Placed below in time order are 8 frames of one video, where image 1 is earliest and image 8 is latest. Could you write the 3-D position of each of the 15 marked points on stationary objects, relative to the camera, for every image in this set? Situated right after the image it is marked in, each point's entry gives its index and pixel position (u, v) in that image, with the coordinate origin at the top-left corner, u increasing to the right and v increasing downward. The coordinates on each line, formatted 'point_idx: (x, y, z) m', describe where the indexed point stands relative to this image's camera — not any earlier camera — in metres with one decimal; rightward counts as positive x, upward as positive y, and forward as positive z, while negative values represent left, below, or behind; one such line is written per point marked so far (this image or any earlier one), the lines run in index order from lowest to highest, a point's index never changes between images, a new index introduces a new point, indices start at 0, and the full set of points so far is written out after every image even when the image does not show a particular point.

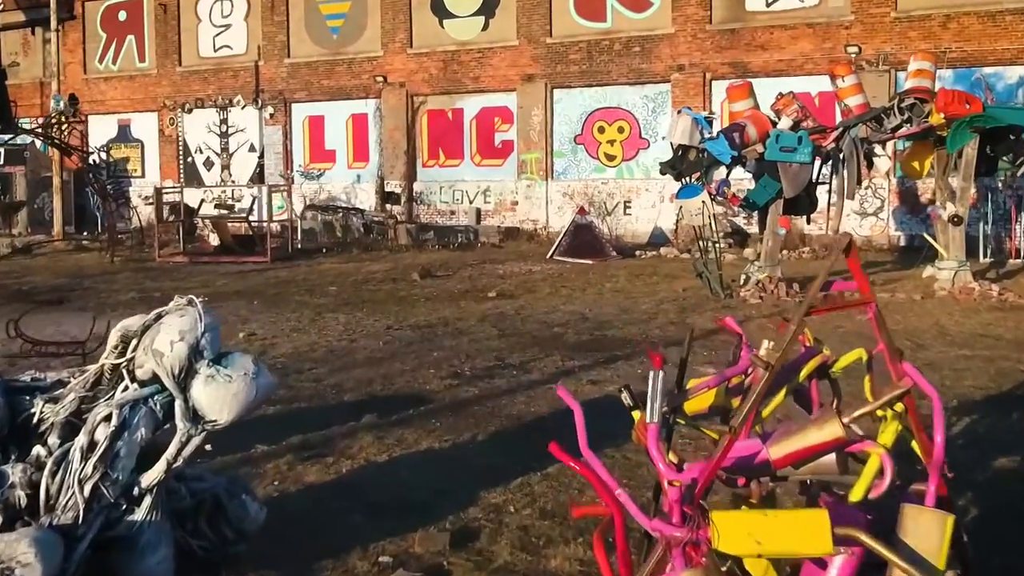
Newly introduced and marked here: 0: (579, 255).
0: (+0.9, +0.5, +17.9) m
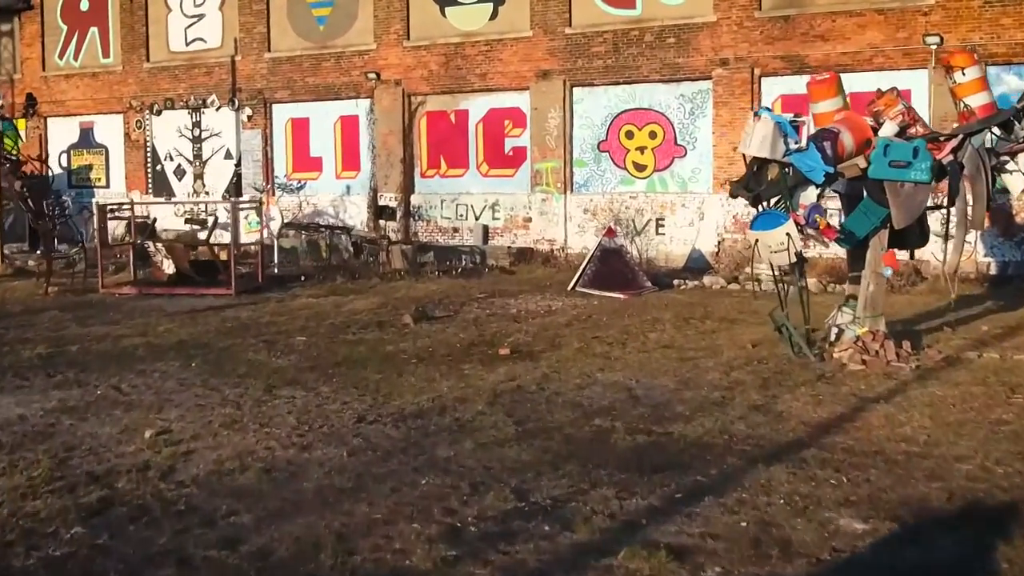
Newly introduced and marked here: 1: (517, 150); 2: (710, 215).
0: (+1.1, 0.0, +14.9) m
1: (+0.1, +2.1, +19.0) m
2: (+2.8, +1.0, +17.4) m
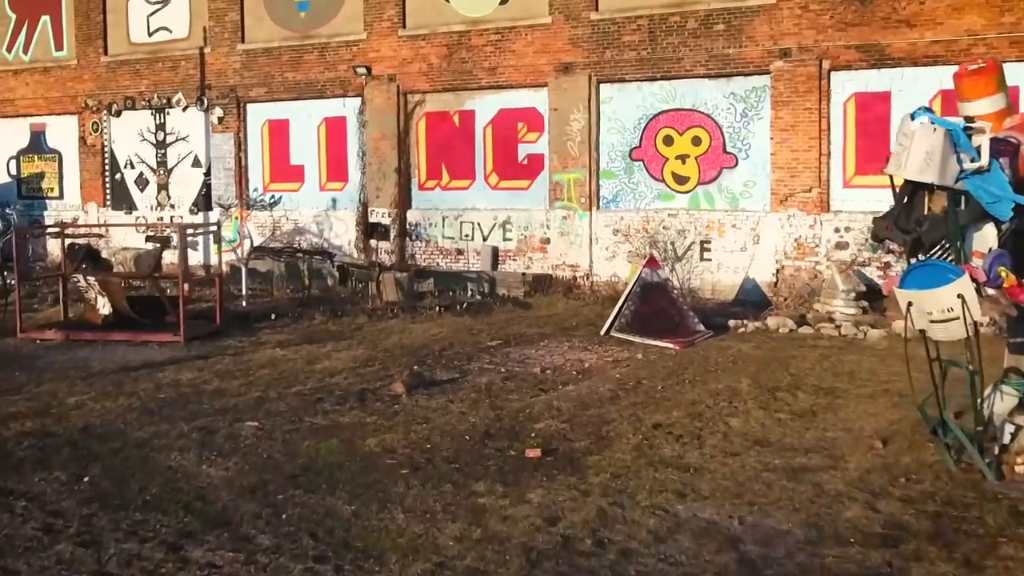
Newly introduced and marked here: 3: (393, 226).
0: (+1.3, -0.4, +11.9) m
1: (+0.3, +1.7, +16.1) m
2: (+3.0, +0.6, +14.5) m
3: (-1.7, +0.9, +17.1) m
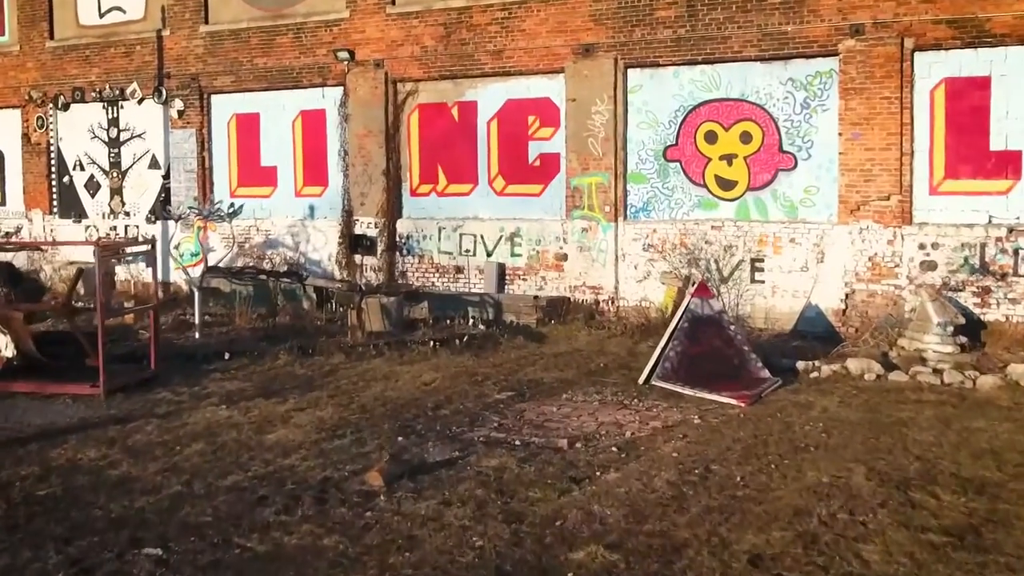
0: (+1.4, -0.7, +9.3) m
1: (+0.4, +1.4, +13.5) m
2: (+3.1, +0.3, +11.9) m
3: (-1.5, +0.6, +14.5) m
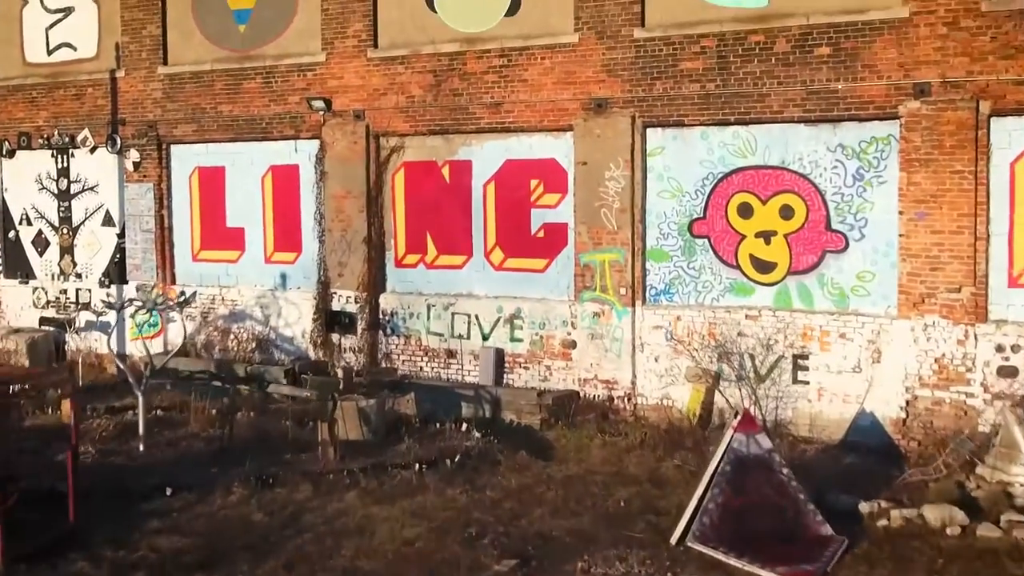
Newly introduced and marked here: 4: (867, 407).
0: (+1.4, -1.6, +7.5) m
1: (+0.4, +0.5, +11.6) m
2: (+3.1, -0.5, +10.0) m
3: (-1.6, -0.3, +12.6) m
4: (+2.9, -1.0, +10.2) m
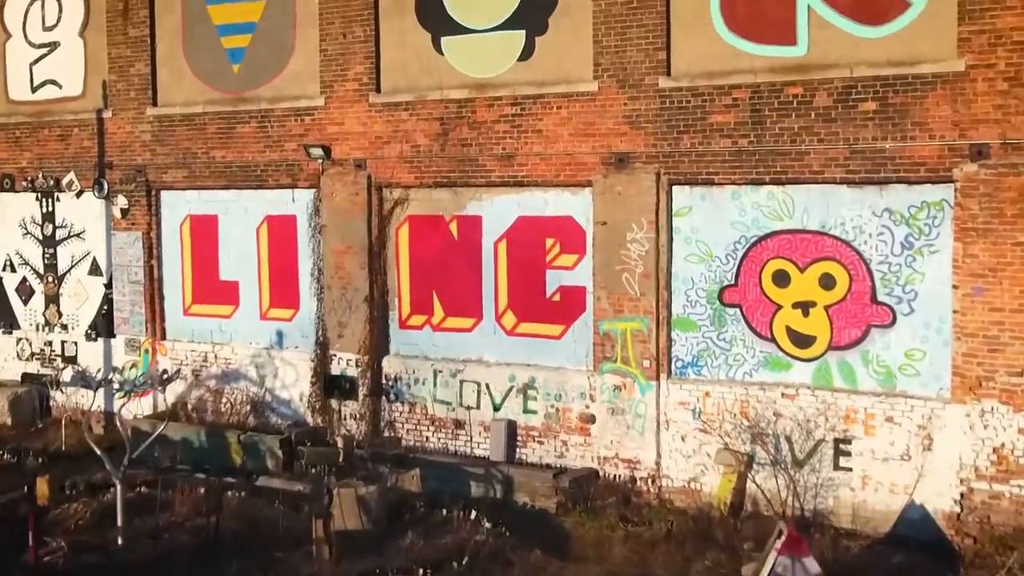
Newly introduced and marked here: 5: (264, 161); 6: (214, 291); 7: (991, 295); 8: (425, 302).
0: (+1.5, -2.2, +6.6) m
1: (+0.5, 0.0, +10.7) m
2: (+3.2, -1.1, +9.1) m
3: (-1.4, -0.9, +11.7) m
4: (+3.0, -1.6, +9.2) m
5: (-2.5, +1.3, +12.2) m
6: (-3.1, 0.0, +12.8) m
7: (+3.4, -0.1, +8.8) m
8: (-0.8, -0.1, +11.5) m
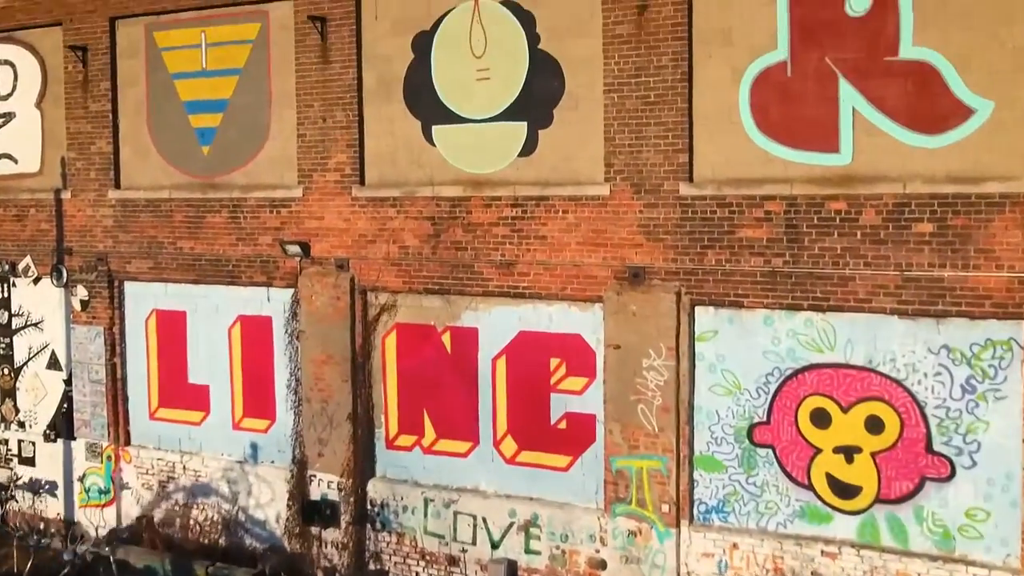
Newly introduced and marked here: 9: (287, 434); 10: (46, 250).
0: (+1.5, -3.2, +5.3) m
1: (+0.5, -1.0, +9.5) m
2: (+3.2, -2.1, +7.9) m
3: (-1.4, -1.8, +10.5) m
4: (+3.0, -2.6, +8.0) m
5: (-2.5, +0.3, +11.0) m
6: (-3.1, -1.0, +11.6) m
7: (+3.4, -1.0, +7.6) m
8: (-0.8, -1.1, +10.2) m
9: (-2.0, -1.3, +10.9) m
10: (-4.7, +0.4, +12.3) m
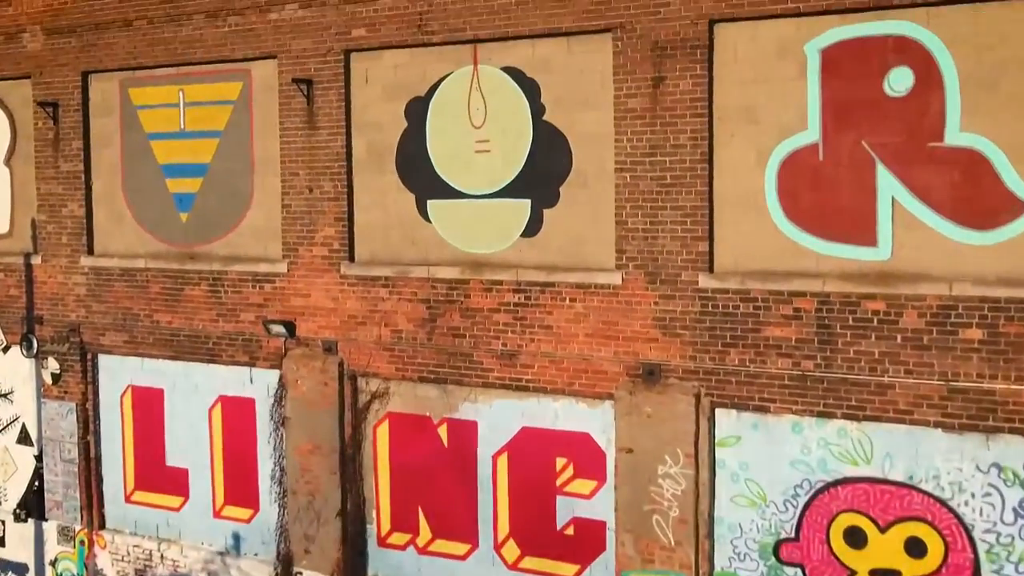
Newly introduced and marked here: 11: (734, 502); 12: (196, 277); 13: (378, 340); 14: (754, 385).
0: (+1.5, -3.8, +4.5) m
1: (+0.5, -1.7, +8.7) m
2: (+3.2, -2.8, +7.1) m
3: (-1.4, -2.5, +9.7) m
4: (+3.1, -3.2, +7.2) m
5: (-2.5, -0.4, +10.2) m
6: (-3.1, -1.7, +10.8) m
7: (+3.5, -1.7, +6.8) m
8: (-0.8, -1.8, +9.4) m
9: (-2.0, -1.9, +10.1) m
10: (-4.7, -0.3, +11.5) m
11: (+1.5, -1.4, +8.1) m
12: (-2.6, +0.1, +10.2) m
13: (-1.0, -0.4, +9.3) m
14: (+1.5, -0.6, +7.9) m
